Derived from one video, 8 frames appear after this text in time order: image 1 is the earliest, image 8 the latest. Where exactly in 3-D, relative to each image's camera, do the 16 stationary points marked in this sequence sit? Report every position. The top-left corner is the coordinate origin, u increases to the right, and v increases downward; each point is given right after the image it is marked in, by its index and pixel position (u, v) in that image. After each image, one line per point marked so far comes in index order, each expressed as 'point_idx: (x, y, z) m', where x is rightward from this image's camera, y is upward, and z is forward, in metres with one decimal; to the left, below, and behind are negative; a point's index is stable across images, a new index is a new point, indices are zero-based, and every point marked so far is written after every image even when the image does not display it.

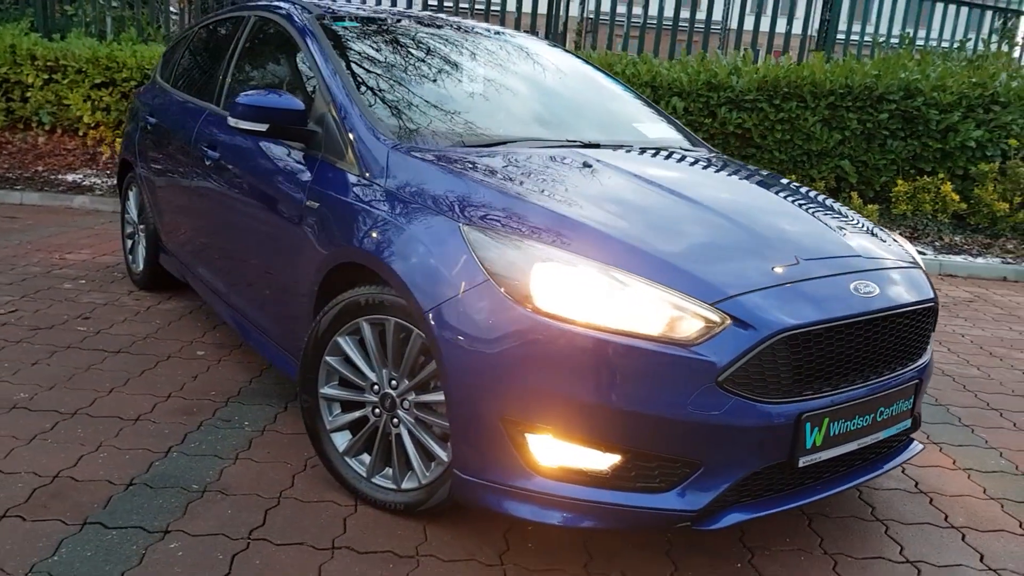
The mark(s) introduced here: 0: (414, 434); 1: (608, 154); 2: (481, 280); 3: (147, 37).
0: (-0.3, -0.5, +2.7) m
1: (+0.4, +0.6, +3.4) m
2: (-0.1, 0.0, +2.4) m
3: (-5.7, +3.9, +11.6) m
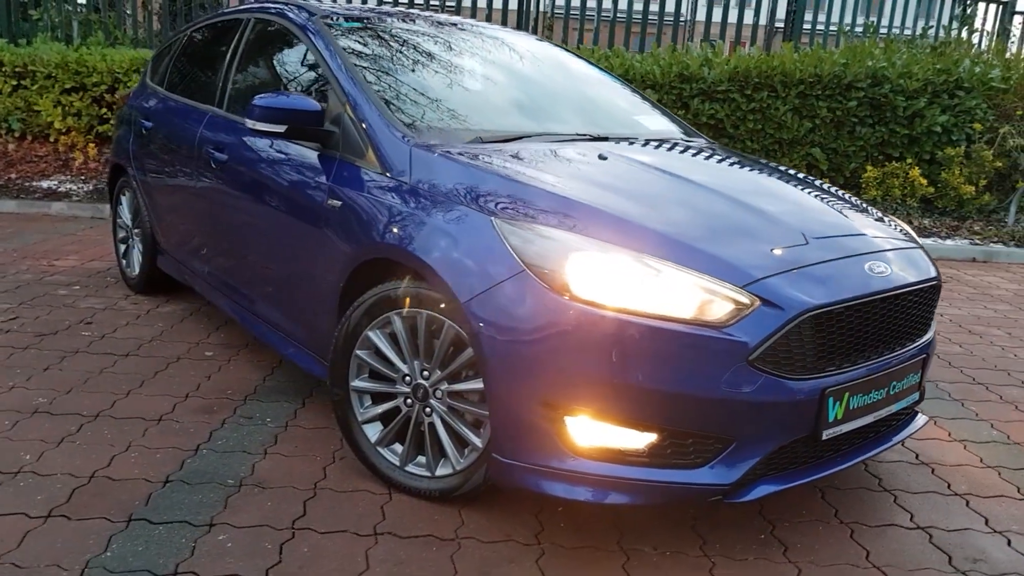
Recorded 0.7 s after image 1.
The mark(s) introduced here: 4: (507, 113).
0: (-0.2, -0.5, +2.8) m
1: (+0.5, +0.7, +3.5) m
2: (0.0, +0.1, +2.5) m
3: (-6.0, +3.8, +11.5) m
4: (-0.2, +0.9, +3.6) m
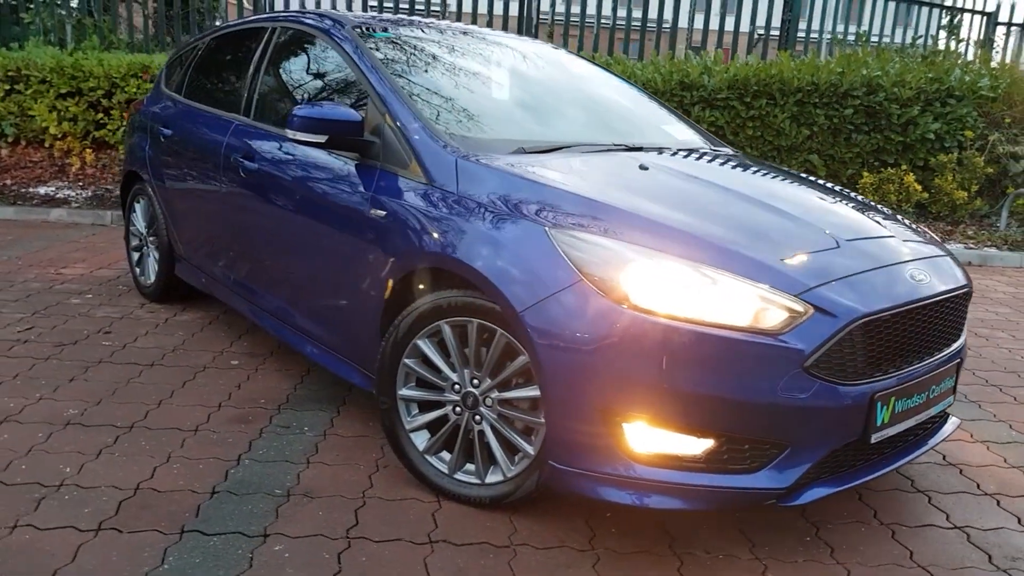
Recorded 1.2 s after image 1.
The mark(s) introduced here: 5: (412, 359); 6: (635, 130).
0: (-0.1, -0.5, +2.8) m
1: (+0.7, +0.7, +3.6) m
2: (+0.2, 0.0, +2.5) m
3: (-6.1, +3.7, +11.4) m
4: (0.0, +0.8, +3.7) m
5: (-0.4, -0.3, +2.9) m
6: (+0.6, +0.8, +4.0) m
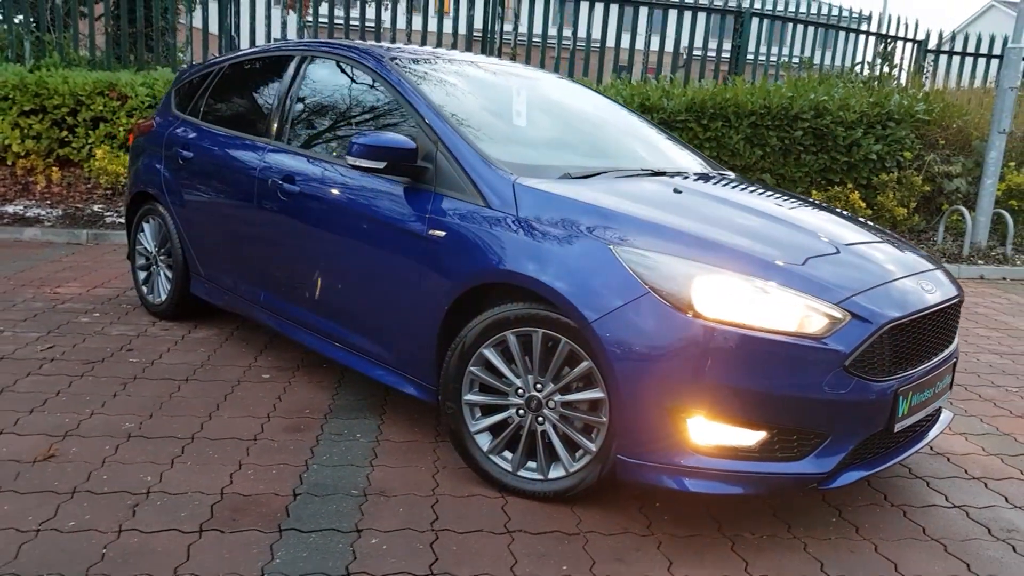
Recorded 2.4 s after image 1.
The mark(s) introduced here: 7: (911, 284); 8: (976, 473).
0: (+0.2, -0.6, +3.1) m
1: (+0.8, +0.6, +4.0) m
2: (+0.5, 0.0, +2.8) m
3: (-6.5, +3.4, +11.2) m
4: (+0.2, +0.8, +4.0) m
5: (-0.1, -0.3, +3.2) m
6: (+0.8, +0.8, +4.4) m
7: (+1.7, 0.0, +3.1) m
8: (+2.3, -0.9, +3.7) m
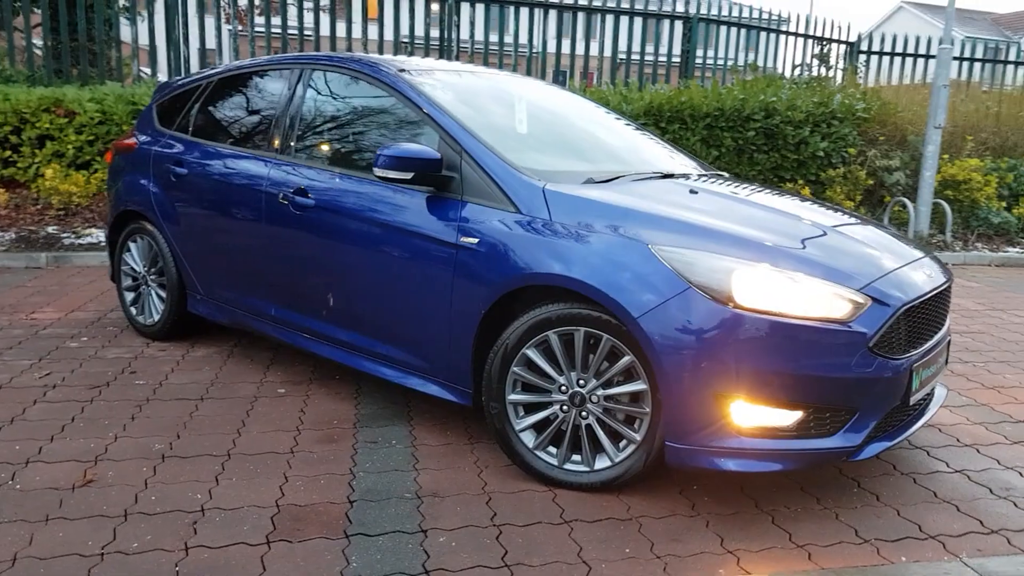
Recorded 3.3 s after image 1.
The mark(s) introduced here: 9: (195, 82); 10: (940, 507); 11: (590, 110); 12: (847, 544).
0: (+0.4, -0.6, +3.2) m
1: (+0.9, +0.6, +4.2) m
2: (+0.7, 0.0, +3.0) m
3: (-7.1, +3.0, +10.8) m
4: (+0.2, +0.8, +4.1) m
5: (0.0, -0.3, +3.3) m
6: (+0.8, +0.8, +4.6) m
7: (+1.8, +0.1, +3.4) m
8: (+2.4, -0.8, +4.0) m
9: (-2.3, +1.5, +5.5) m
10: (+1.9, -1.0, +3.3) m
11: (+0.5, +1.2, +5.1) m
12: (+1.3, -1.0, +2.9) m
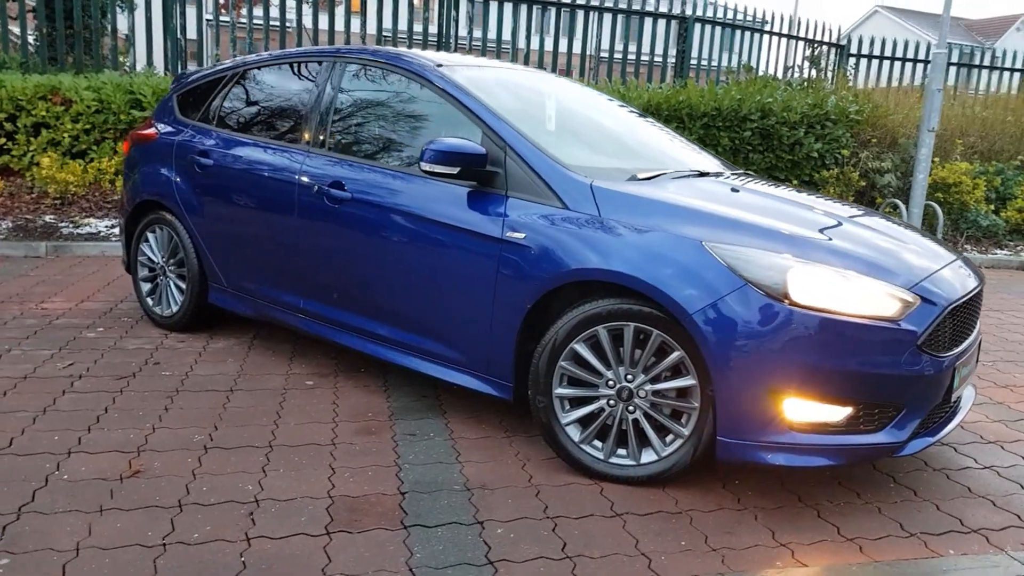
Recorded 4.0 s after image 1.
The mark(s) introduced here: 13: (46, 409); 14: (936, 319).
0: (+0.6, -0.6, +3.3) m
1: (+1.1, +0.6, +4.2) m
2: (+0.9, 0.0, +3.1) m
3: (-7.1, +3.2, +10.7) m
4: (+0.4, +0.8, +4.2) m
5: (+0.2, -0.3, +3.3) m
6: (+1.0, +0.8, +4.7) m
7: (+2.0, +0.1, +3.5) m
8: (+2.6, -0.8, +4.1) m
9: (-2.1, +1.6, +5.4) m
10: (+2.1, -1.0, +3.4) m
11: (+0.7, +1.2, +5.1) m
12: (+1.5, -1.0, +3.0) m
13: (-2.4, -0.6, +3.9) m
14: (+1.7, -0.1, +3.1) m
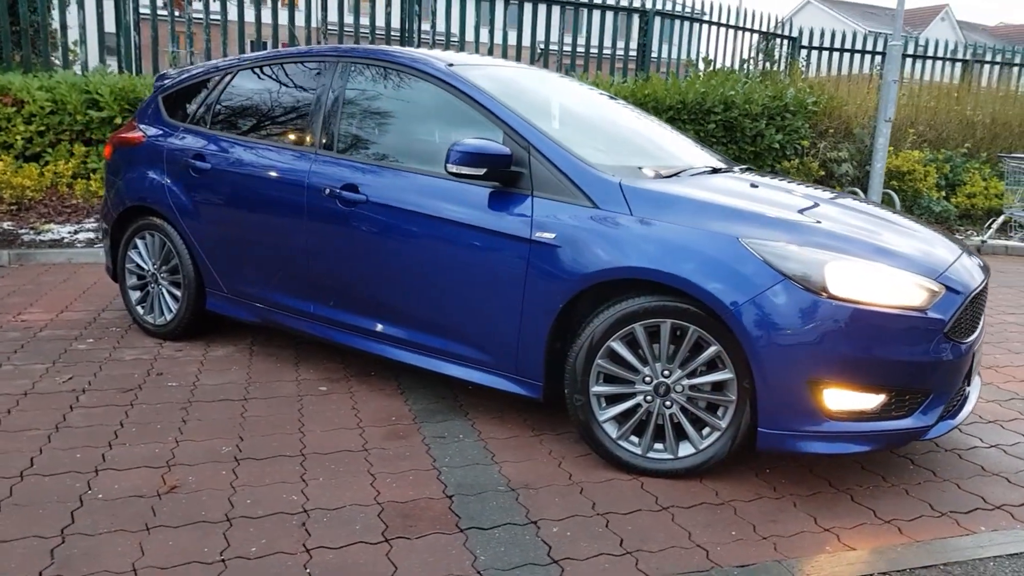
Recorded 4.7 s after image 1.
0: (+0.8, -0.5, +3.3) m
1: (+1.2, +0.7, +4.3) m
2: (+1.1, 0.0, +3.1) m
3: (-7.5, +3.0, +10.2) m
4: (+0.5, +0.8, +4.2) m
5: (+0.4, -0.3, +3.4) m
6: (+1.0, +0.8, +4.7) m
7: (+2.2, +0.1, +3.6) m
8: (+2.7, -0.7, +4.3) m
9: (-2.1, +1.5, +5.3) m
10: (+2.2, -0.9, +3.5) m
11: (+0.7, +1.3, +5.2) m
12: (+1.7, -1.0, +3.1) m
13: (-2.3, -0.7, +3.8) m
14: (+1.9, -0.1, +3.2) m
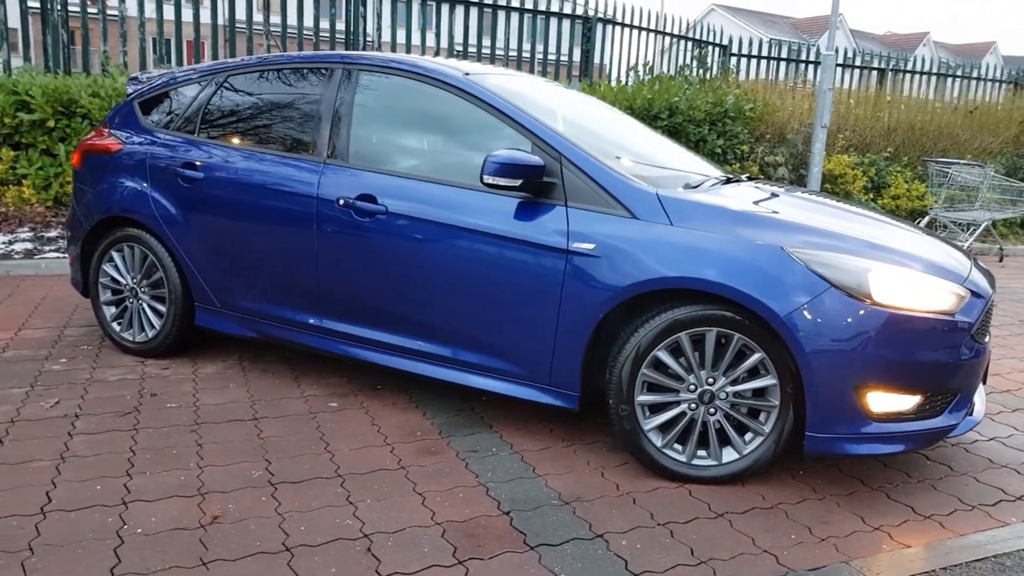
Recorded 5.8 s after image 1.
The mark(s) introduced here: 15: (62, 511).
0: (+1.0, -0.6, +3.4) m
1: (+1.2, +0.6, +4.4) m
2: (+1.3, 0.0, +3.2) m
3: (-8.0, +2.8, +9.3) m
4: (+0.6, +0.7, +4.2) m
5: (+0.6, -0.4, +3.4) m
6: (+1.1, +0.8, +4.8) m
7: (+2.3, +0.1, +3.8) m
8: (+2.8, -0.8, +4.6) m
9: (-2.2, +1.4, +5.0) m
10: (+2.4, -0.9, +3.8) m
11: (+0.7, +1.2, +5.2) m
12: (+2.0, -1.0, +3.3) m
13: (-2.1, -0.8, +3.5) m
14: (+2.1, -0.1, +3.4) m
15: (-1.8, -0.9, +3.0) m
